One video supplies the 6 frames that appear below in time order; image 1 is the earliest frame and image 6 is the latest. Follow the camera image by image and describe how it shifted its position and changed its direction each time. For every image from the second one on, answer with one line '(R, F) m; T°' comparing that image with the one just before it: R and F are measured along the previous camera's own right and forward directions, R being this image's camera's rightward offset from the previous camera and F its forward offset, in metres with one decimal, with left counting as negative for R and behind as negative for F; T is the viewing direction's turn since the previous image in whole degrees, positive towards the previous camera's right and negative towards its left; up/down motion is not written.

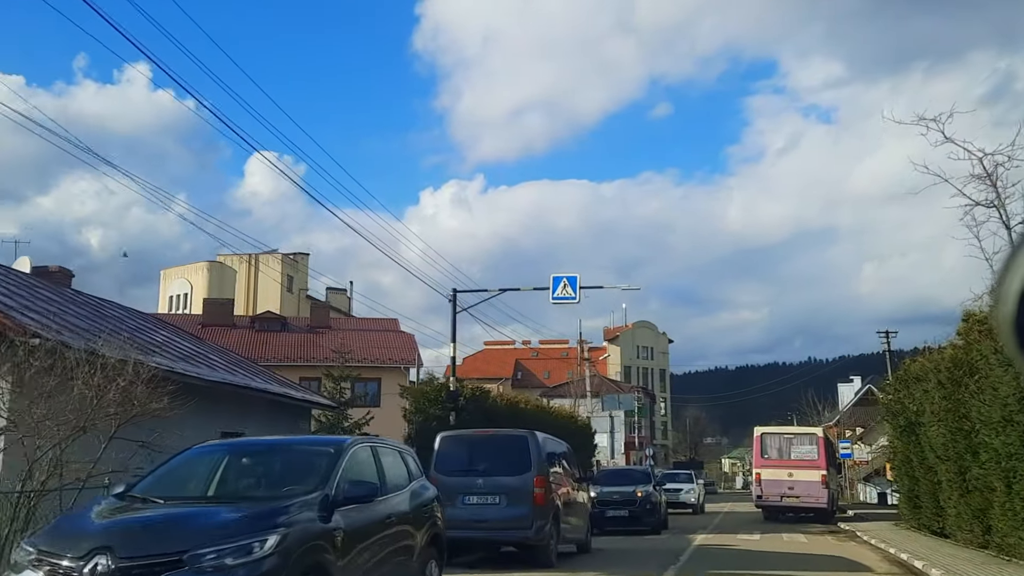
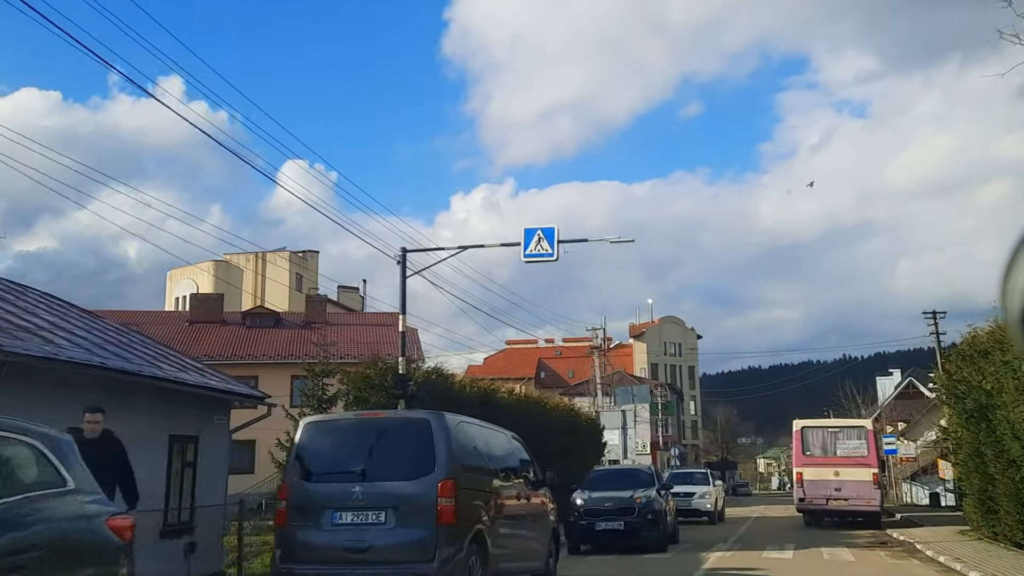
(+1.2, +4.3) m; -2°
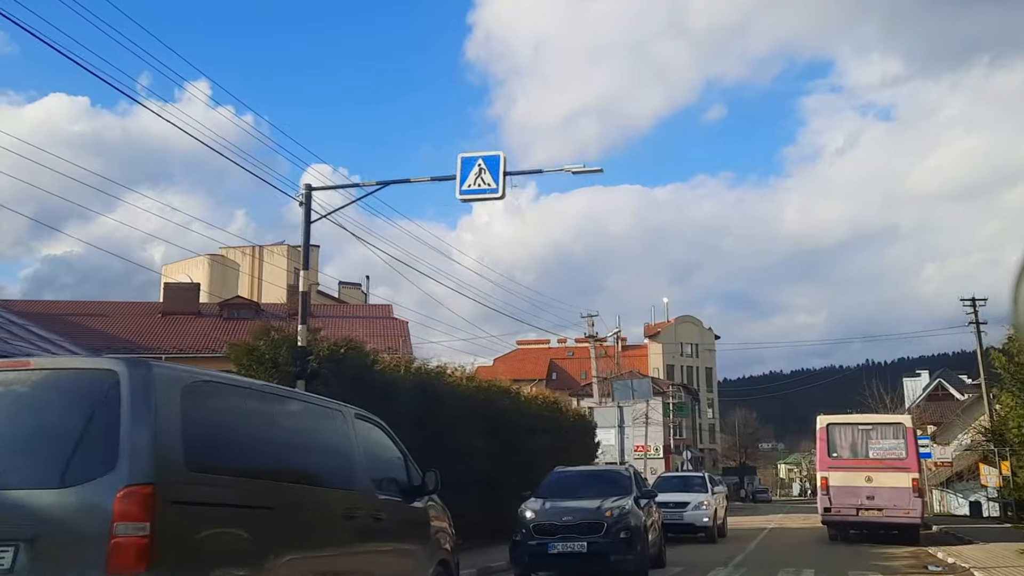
(+1.2, +4.0) m; -1°
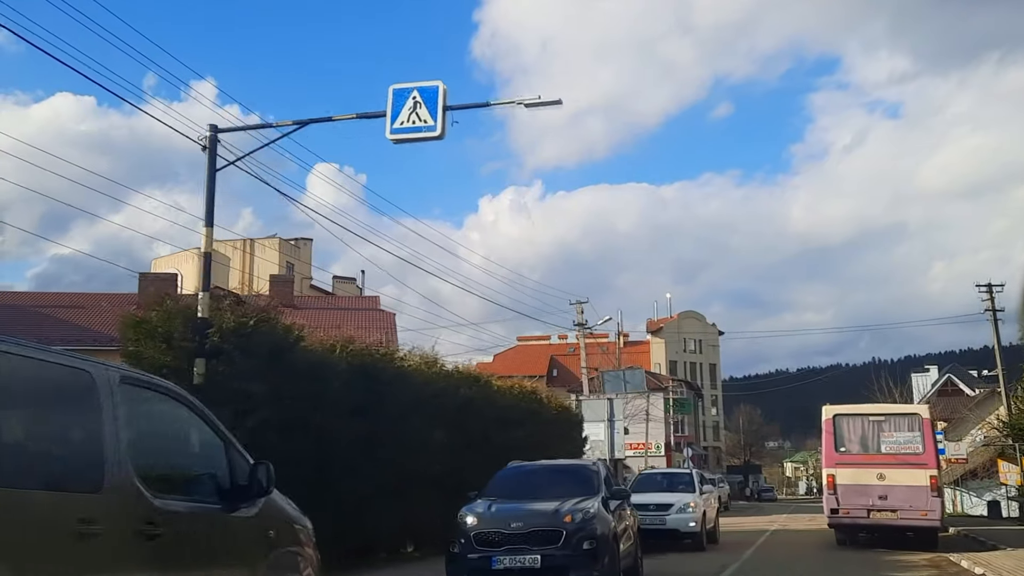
(+0.7, +2.2) m; 0°
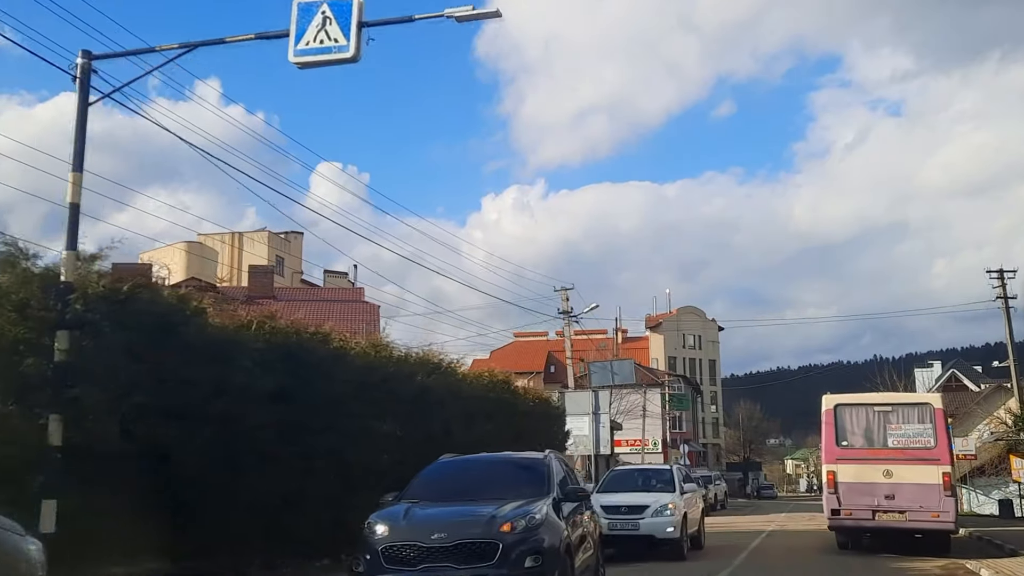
(+0.7, +1.9) m; 0°
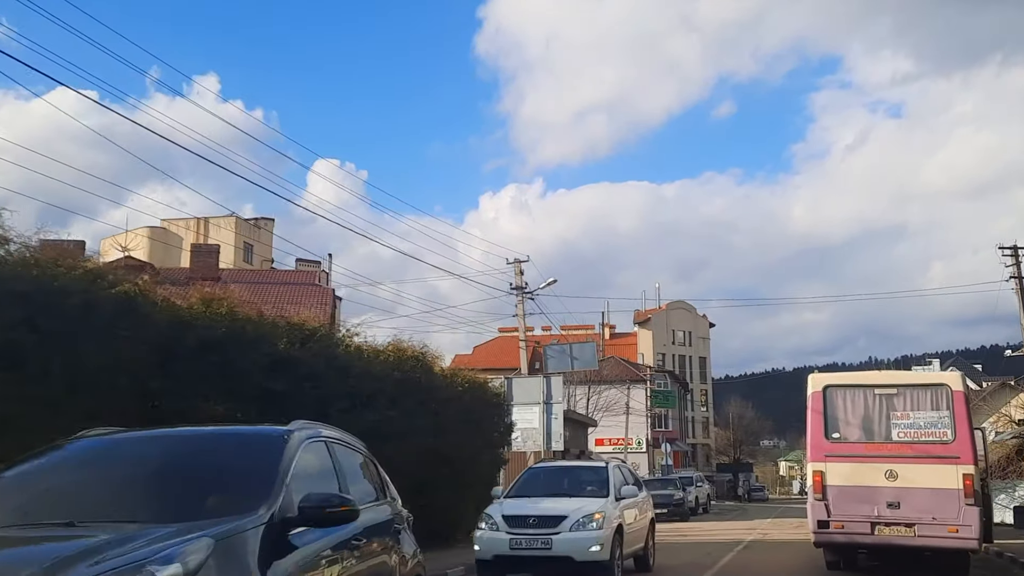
(+1.3, +3.7) m; 0°
